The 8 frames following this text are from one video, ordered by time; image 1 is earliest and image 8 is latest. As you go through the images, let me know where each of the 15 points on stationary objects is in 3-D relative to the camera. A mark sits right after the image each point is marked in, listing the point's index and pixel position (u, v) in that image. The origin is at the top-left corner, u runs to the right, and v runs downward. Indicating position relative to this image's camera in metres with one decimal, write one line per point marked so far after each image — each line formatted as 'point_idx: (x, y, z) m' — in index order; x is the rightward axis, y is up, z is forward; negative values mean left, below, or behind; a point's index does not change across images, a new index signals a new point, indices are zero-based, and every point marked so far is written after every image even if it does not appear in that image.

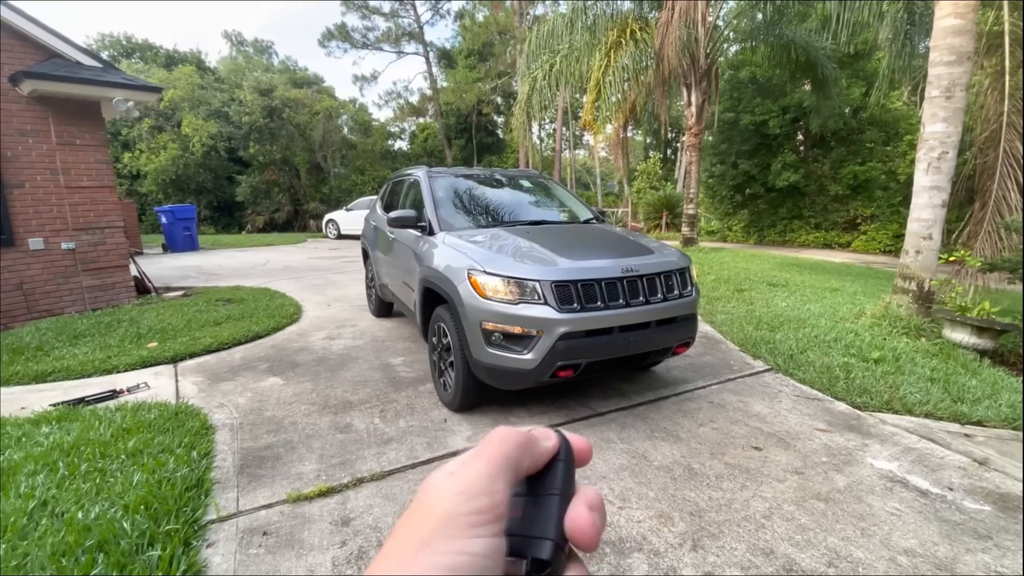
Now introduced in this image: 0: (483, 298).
0: (-0.2, -0.1, +3.0) m
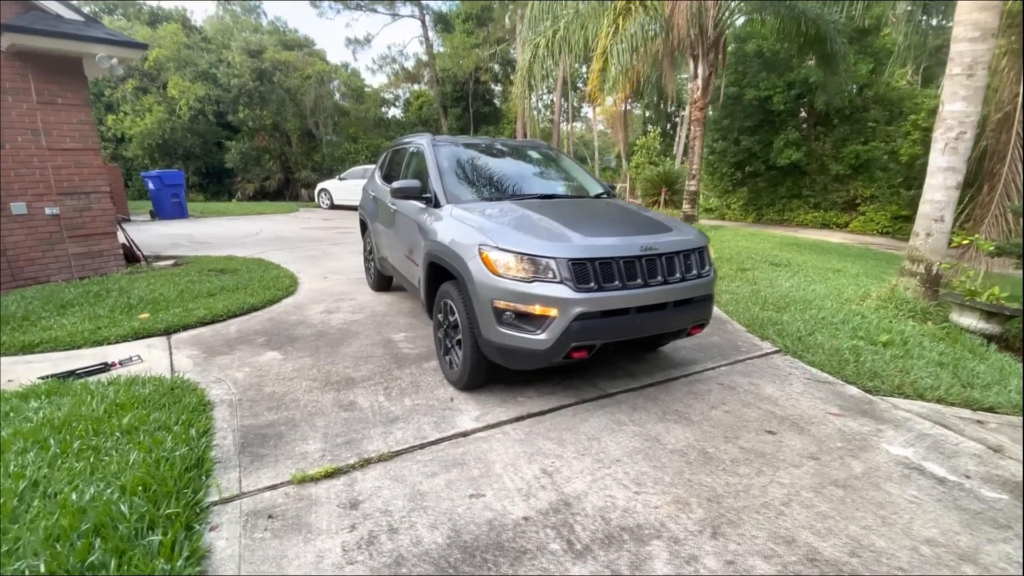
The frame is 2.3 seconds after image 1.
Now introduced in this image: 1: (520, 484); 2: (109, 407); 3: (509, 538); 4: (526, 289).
0: (-0.1, +0.1, +2.9) m
1: (0.0, -1.0, +2.5) m
2: (-2.5, -0.7, +3.0) m
3: (0.0, -1.1, +2.1) m
4: (+0.1, 0.0, +2.8) m
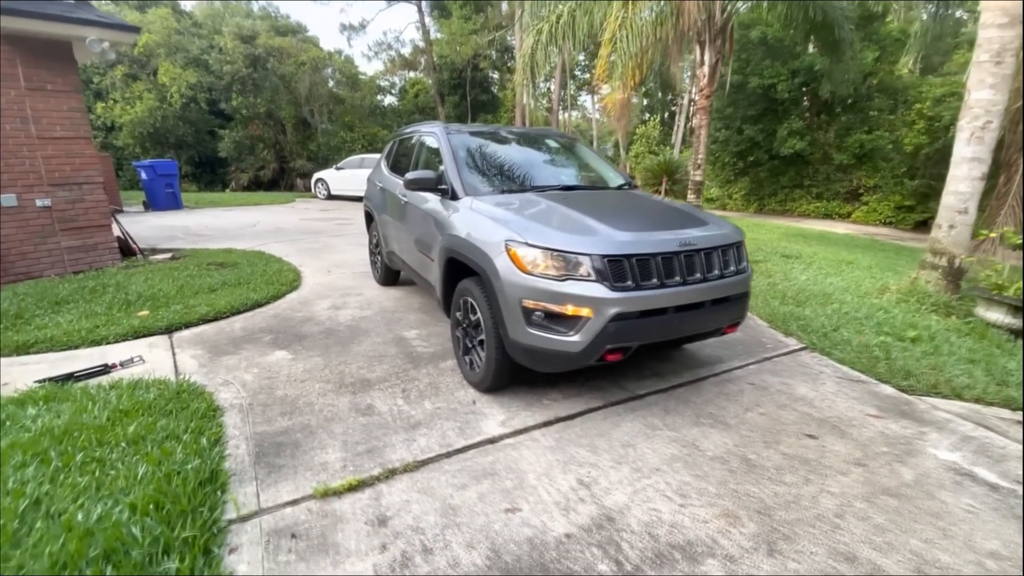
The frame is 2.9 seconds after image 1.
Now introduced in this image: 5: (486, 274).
0: (+0.1, +0.1, +2.7) m
1: (+0.2, -1.0, +2.3) m
2: (-2.3, -0.7, +2.8) m
3: (+0.2, -1.1, +2.0) m
4: (+0.3, 0.0, +2.6) m
5: (-0.2, +0.1, +2.9) m
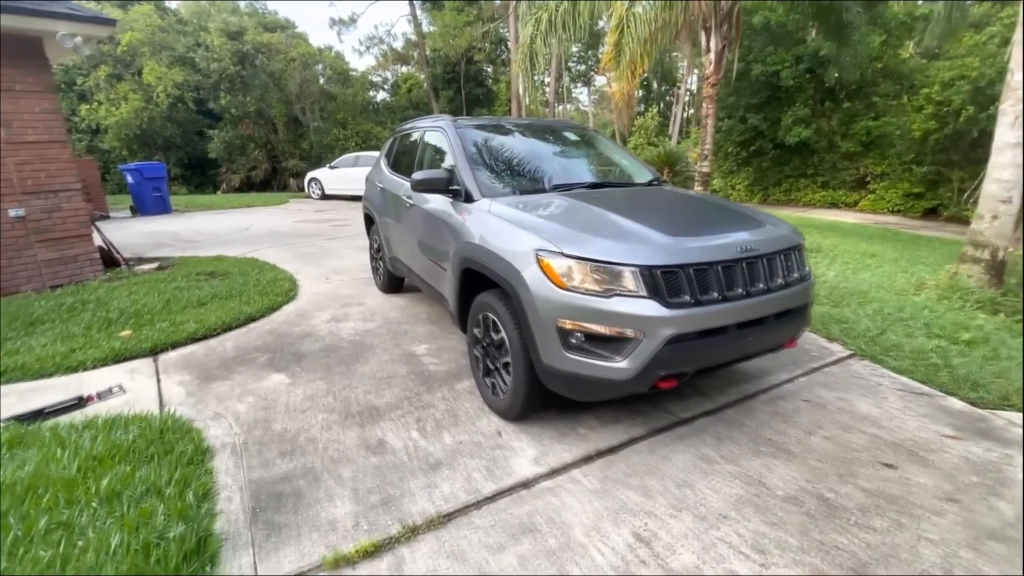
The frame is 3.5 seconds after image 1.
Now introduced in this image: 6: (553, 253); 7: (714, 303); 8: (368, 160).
0: (+0.2, 0.0, +2.3) m
1: (+0.4, -1.1, +1.9) m
2: (-2.2, -0.9, +2.4) m
3: (+0.4, -1.2, +1.6) m
4: (+0.4, -0.1, +2.2) m
5: (0.0, 0.0, +2.5) m
6: (+0.2, +0.2, +2.4) m
7: (+1.0, -0.1, +2.3) m
8: (-4.5, +4.0, +14.8) m
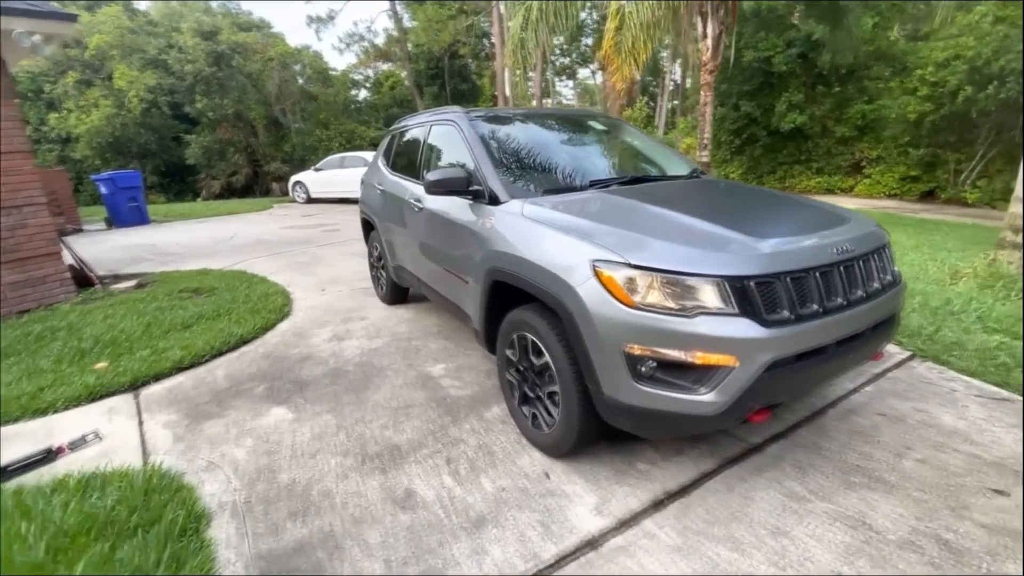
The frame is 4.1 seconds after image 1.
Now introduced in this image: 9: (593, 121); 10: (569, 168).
0: (+0.4, -0.1, +1.9) m
1: (+0.7, -1.2, +1.6) m
2: (-1.9, -1.0, +2.0) m
3: (+0.6, -1.3, +1.2) m
4: (+0.6, -0.1, +1.8) m
5: (+0.2, -0.1, +2.1) m
6: (+0.4, +0.1, +2.0) m
7: (+1.2, -0.1, +1.9) m
8: (-4.7, +3.8, +14.3) m
9: (+0.6, +1.3, +3.7) m
10: (+0.3, +0.8, +3.1) m
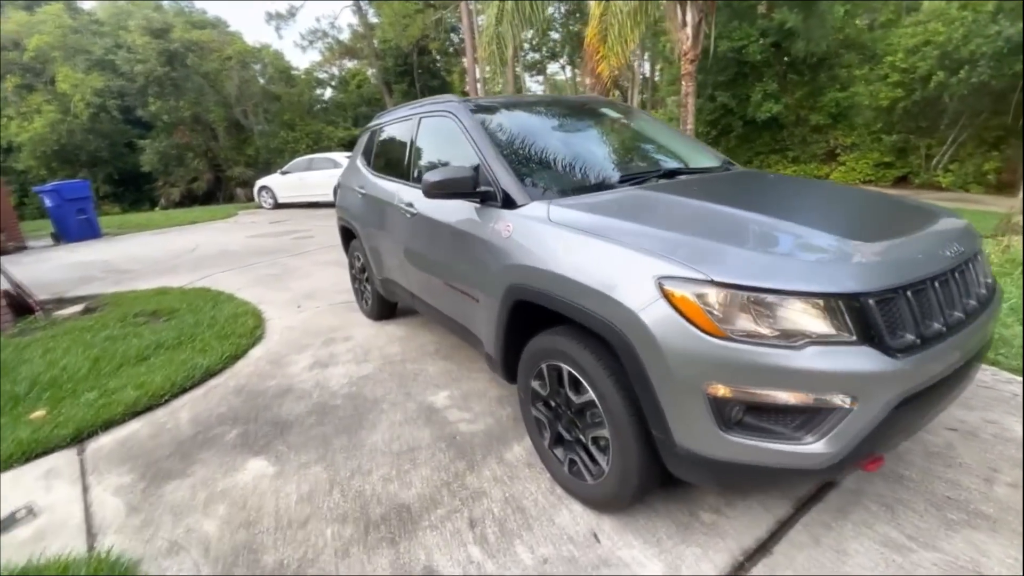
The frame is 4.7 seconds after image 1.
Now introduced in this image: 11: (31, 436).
0: (+0.6, -0.2, +1.5) m
1: (+0.9, -1.2, +1.2) m
2: (-1.7, -1.2, +1.5) m
3: (+0.9, -1.4, +0.8) m
4: (+0.8, -0.2, +1.4) m
5: (+0.4, -0.2, +1.7) m
6: (+0.6, 0.0, +1.6) m
7: (+1.3, -0.2, +1.5) m
8: (-5.3, +3.6, +13.6) m
9: (+0.6, +1.2, +3.3) m
10: (+0.4, +0.7, +2.7) m
11: (-2.9, -0.9, +2.9) m
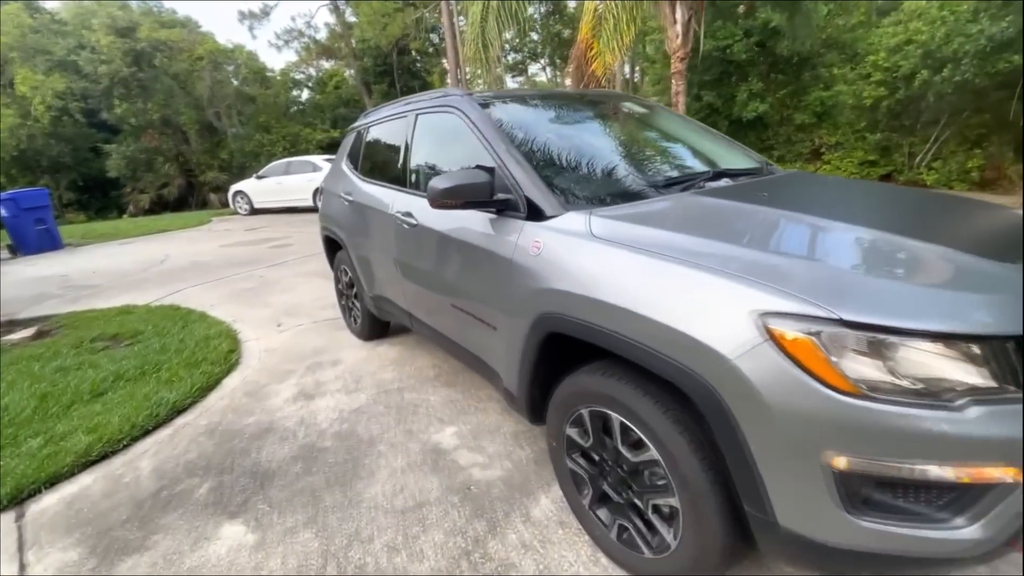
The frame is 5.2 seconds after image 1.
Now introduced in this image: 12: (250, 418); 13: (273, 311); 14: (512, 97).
0: (+0.7, -0.3, +1.2) m
1: (+1.1, -1.3, +0.8) m
2: (-1.5, -1.4, +1.0) m
3: (+1.1, -1.4, +0.5) m
4: (+1.0, -0.3, +1.1) m
5: (+0.5, -0.3, +1.4) m
6: (+0.7, -0.1, +1.2) m
7: (+1.5, -0.2, +1.2) m
8: (-5.7, +3.3, +13.0) m
9: (+0.7, +1.1, +2.9) m
10: (+0.5, +0.6, +2.3) m
11: (-2.8, -1.0, +2.4) m
12: (-1.7, -0.8, +3.0) m
13: (-2.5, -0.2, +5.0) m
14: (0.0, +1.1, +2.7) m
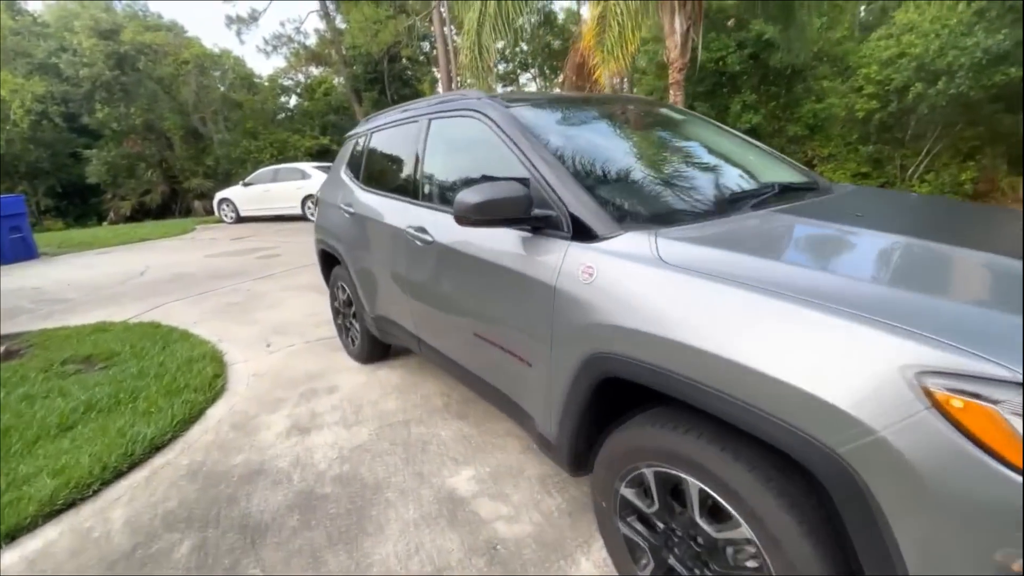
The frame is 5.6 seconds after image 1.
0: (+0.9, -0.3, +0.9) m
1: (+1.2, -1.4, +0.6) m
2: (-1.4, -1.5, +0.7) m
3: (+1.3, -1.5, +0.2) m
4: (+1.1, -0.4, +0.8) m
5: (+0.7, -0.4, +1.1) m
6: (+0.9, -0.2, +1.0) m
7: (+1.6, -0.3, +1.0) m
8: (-5.8, +3.0, +12.6) m
9: (+0.8, +1.0, +2.7) m
10: (+0.6, +0.5, +2.0) m
11: (-2.7, -1.2, +2.0) m
12: (-1.5, -1.0, +2.7) m
13: (-2.4, -0.4, +4.6) m
14: (+0.2, +0.9, +2.4) m
